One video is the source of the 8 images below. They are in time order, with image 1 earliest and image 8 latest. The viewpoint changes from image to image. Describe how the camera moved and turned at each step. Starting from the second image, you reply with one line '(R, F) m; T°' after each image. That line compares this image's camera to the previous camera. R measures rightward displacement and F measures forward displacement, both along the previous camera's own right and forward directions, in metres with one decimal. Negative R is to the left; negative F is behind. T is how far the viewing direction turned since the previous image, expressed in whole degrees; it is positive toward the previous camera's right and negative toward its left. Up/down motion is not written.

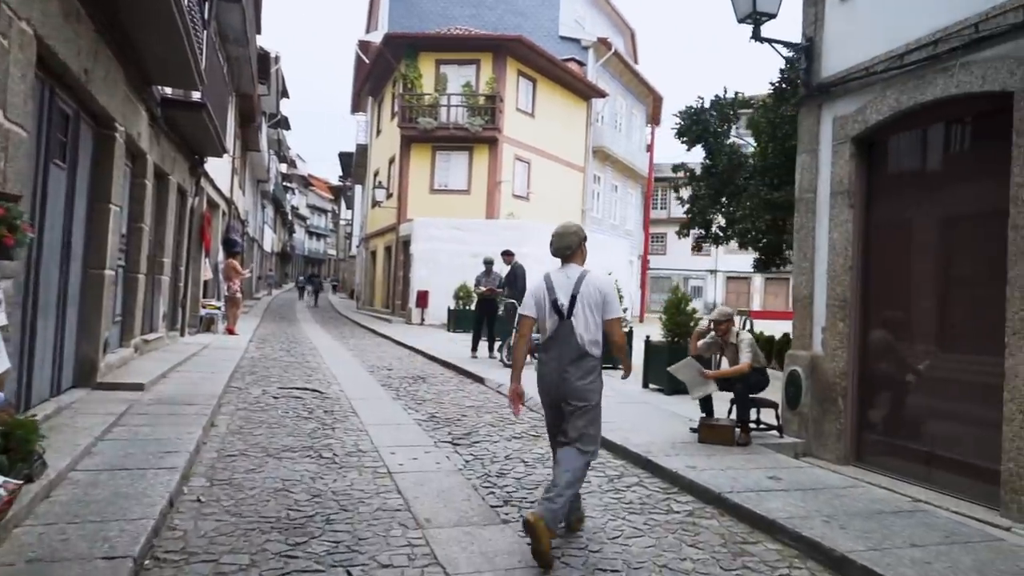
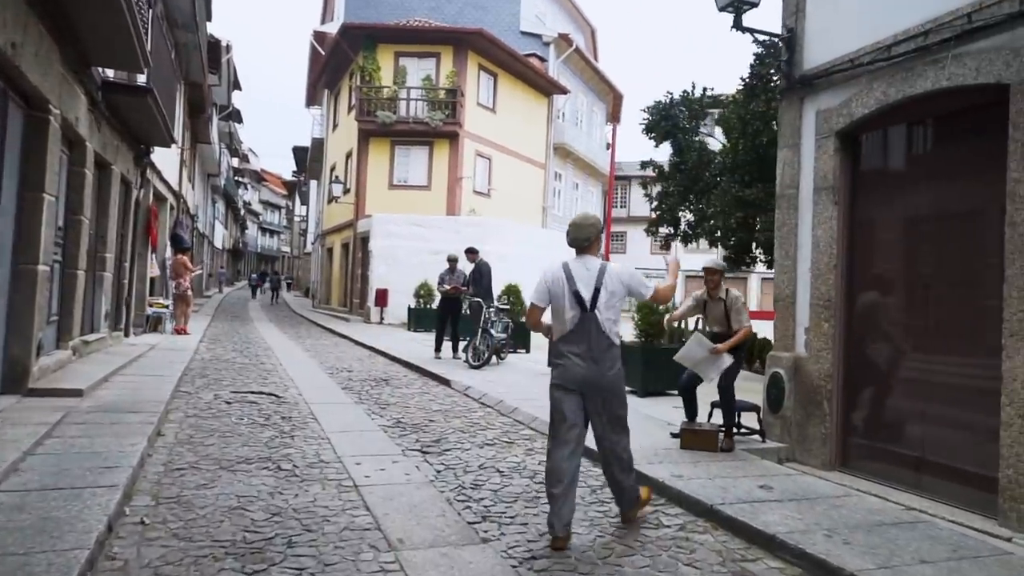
(-0.1, +0.4) m; +4°
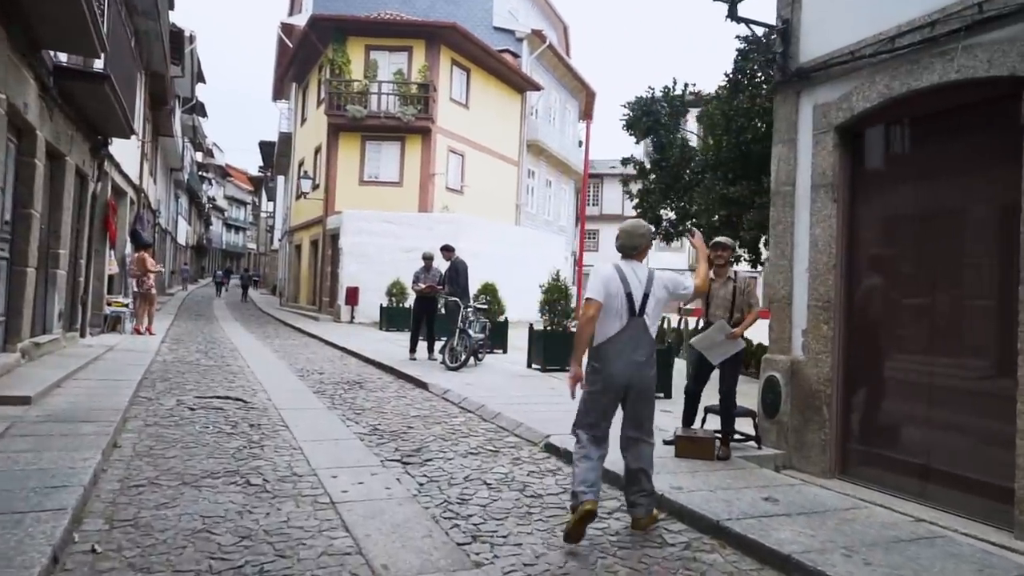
(-0.1, +0.4) m; +2°
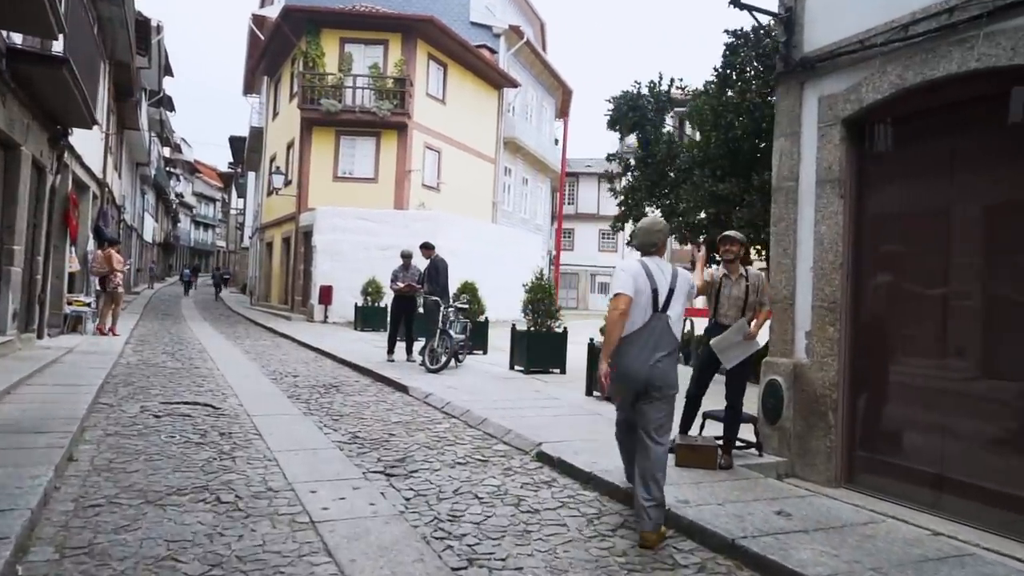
(-0.1, +0.4) m; +2°
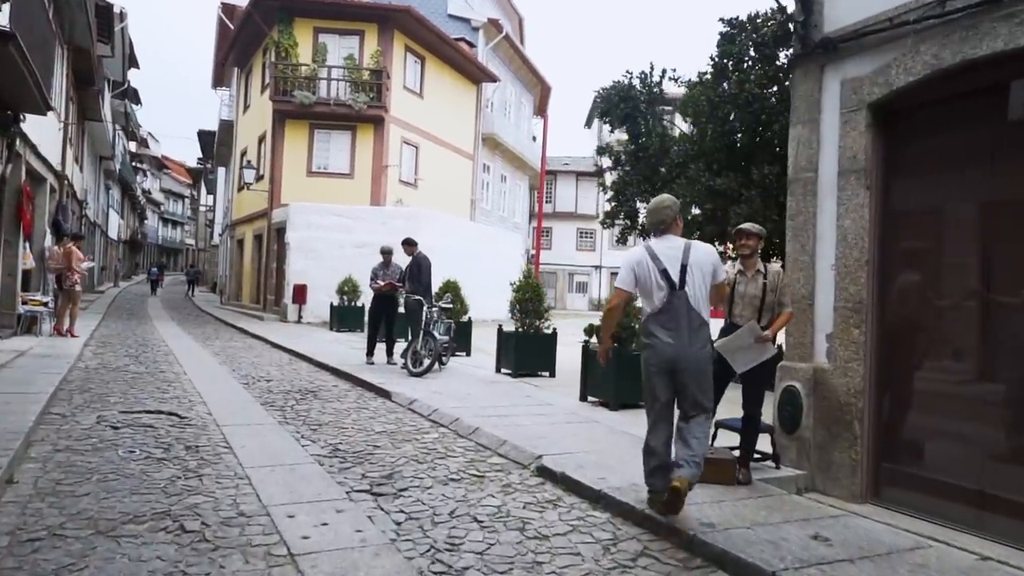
(-0.2, +0.5) m; +2°
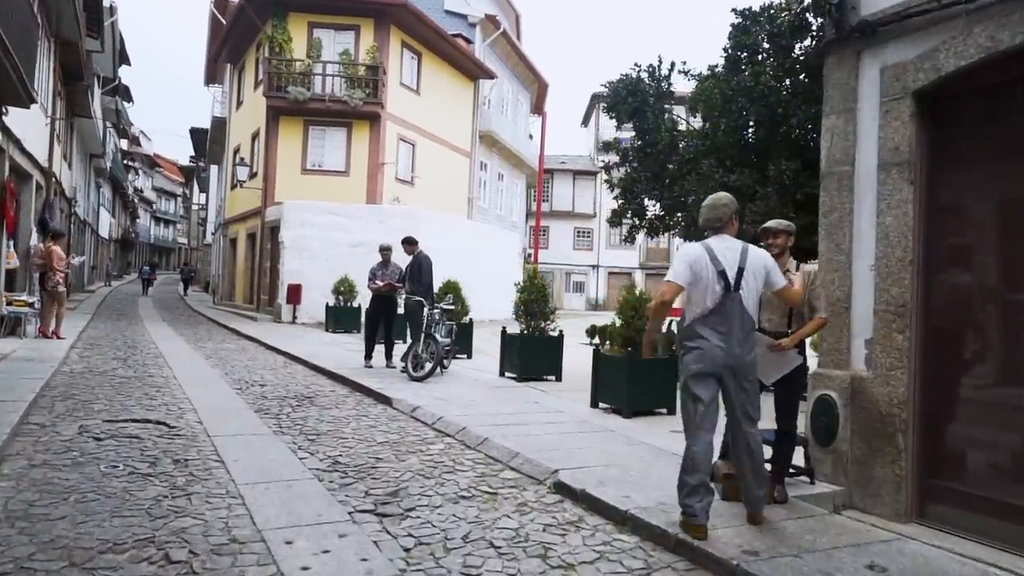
(-0.2, +0.4) m; 0°
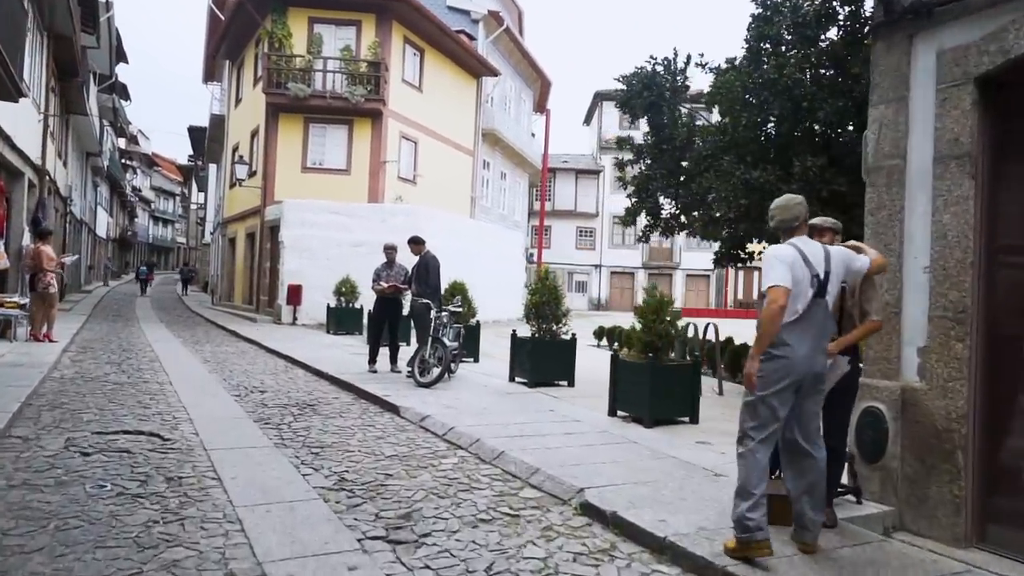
(-0.2, +0.4) m; 0°
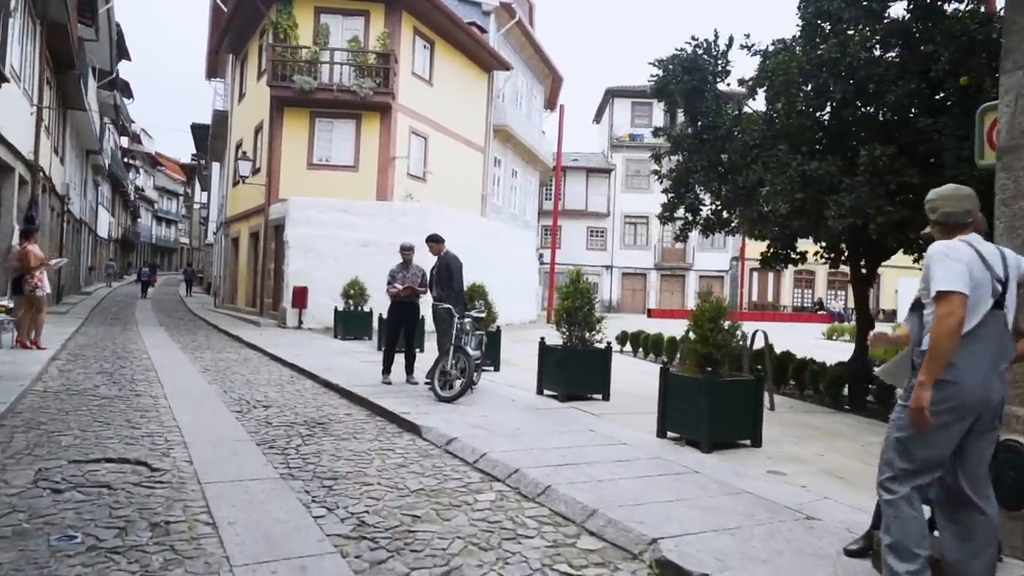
(-0.3, +0.9) m; 0°
